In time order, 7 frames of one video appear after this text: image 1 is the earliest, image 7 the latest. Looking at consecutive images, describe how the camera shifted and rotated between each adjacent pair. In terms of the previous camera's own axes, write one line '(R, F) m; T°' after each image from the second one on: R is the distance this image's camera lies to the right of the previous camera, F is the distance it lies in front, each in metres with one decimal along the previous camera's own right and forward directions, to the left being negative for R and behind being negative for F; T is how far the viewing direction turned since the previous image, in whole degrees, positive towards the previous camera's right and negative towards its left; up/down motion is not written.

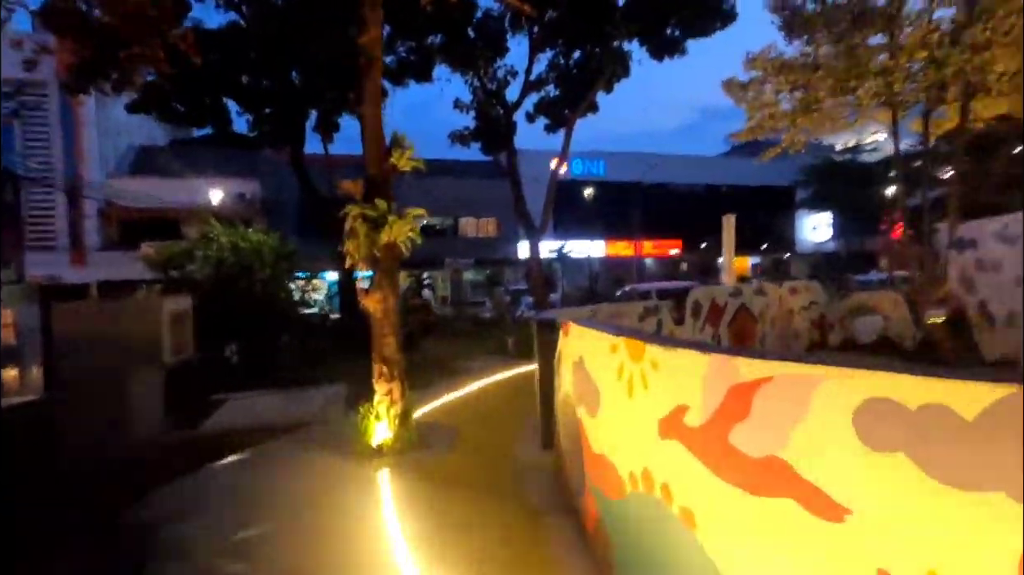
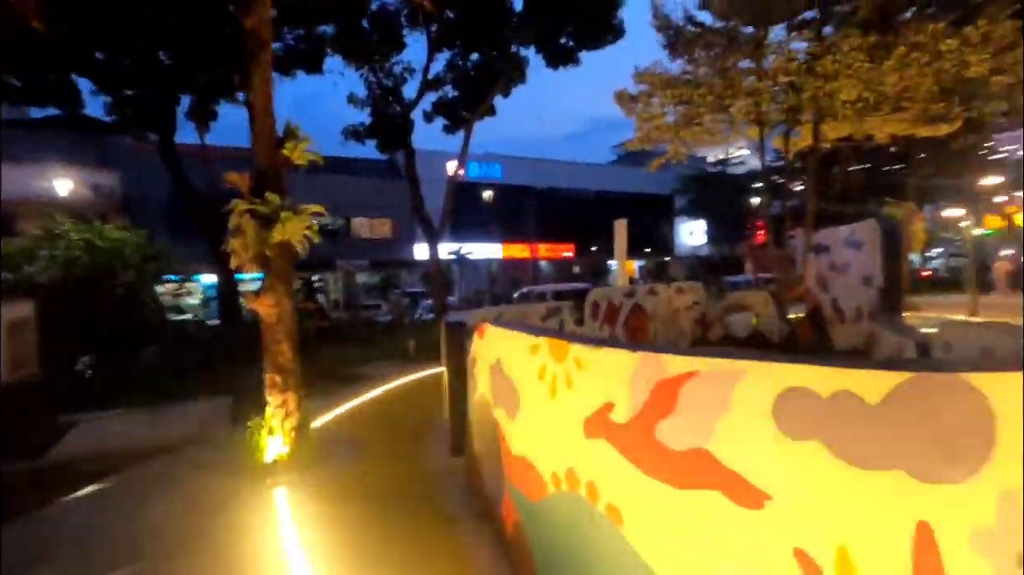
(-3.3, +2.2) m; +11°
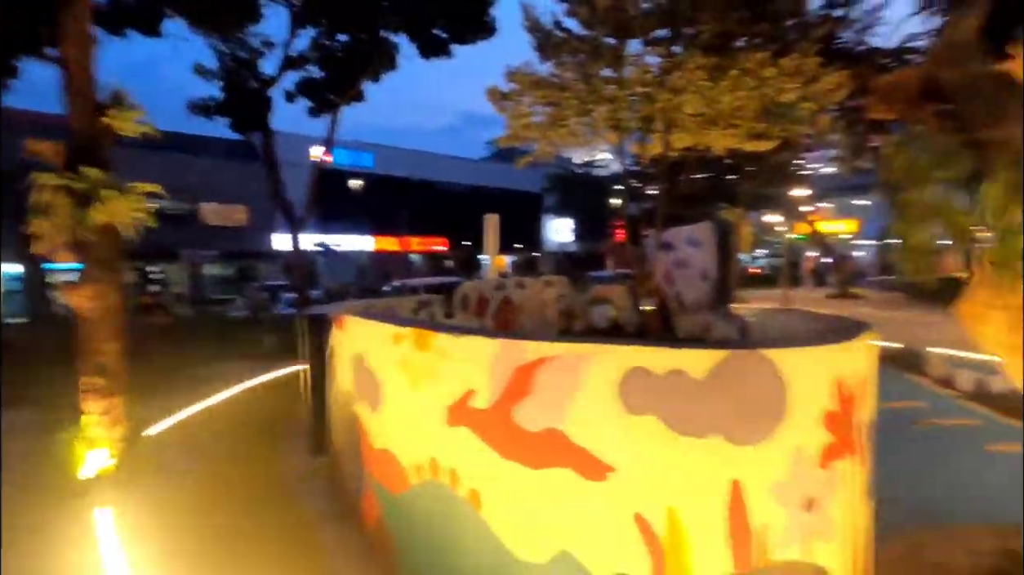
(+1.4, +0.2) m; +14°
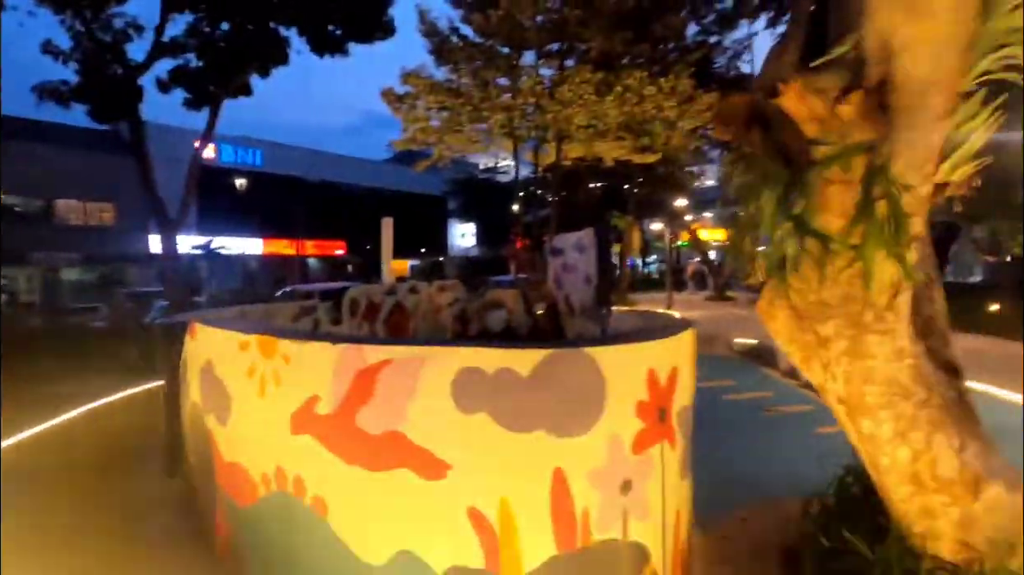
(+3.6, +0.3) m; -35°
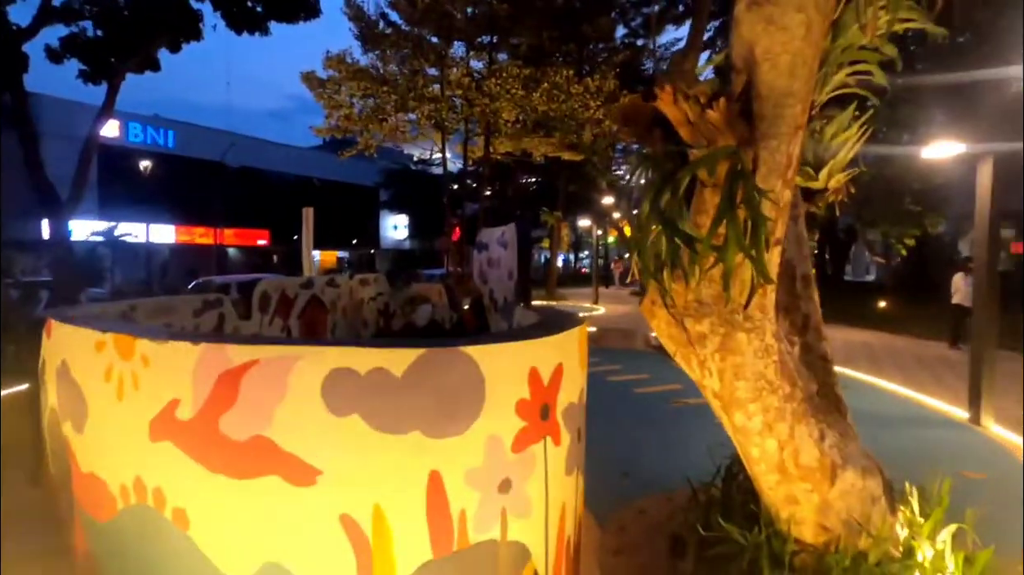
(+0.1, 0.0) m; +7°
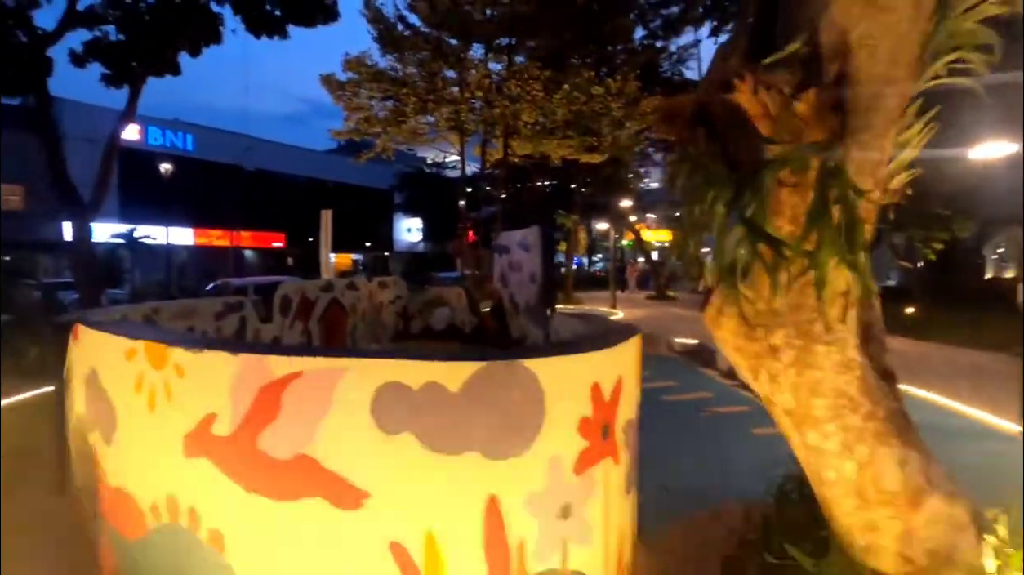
(-0.1, +0.1) m; -1°
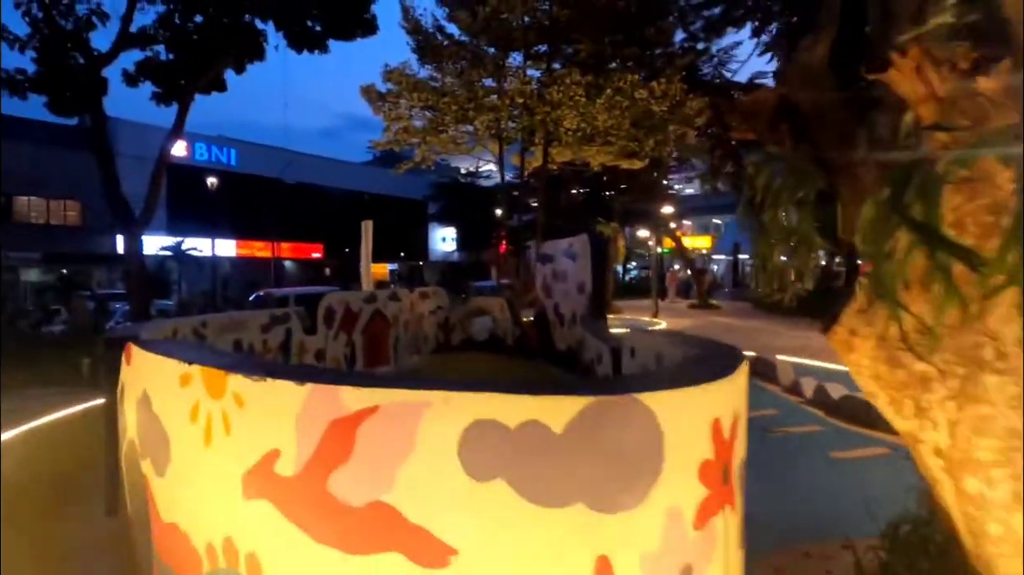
(-0.1, +0.1) m; -3°
